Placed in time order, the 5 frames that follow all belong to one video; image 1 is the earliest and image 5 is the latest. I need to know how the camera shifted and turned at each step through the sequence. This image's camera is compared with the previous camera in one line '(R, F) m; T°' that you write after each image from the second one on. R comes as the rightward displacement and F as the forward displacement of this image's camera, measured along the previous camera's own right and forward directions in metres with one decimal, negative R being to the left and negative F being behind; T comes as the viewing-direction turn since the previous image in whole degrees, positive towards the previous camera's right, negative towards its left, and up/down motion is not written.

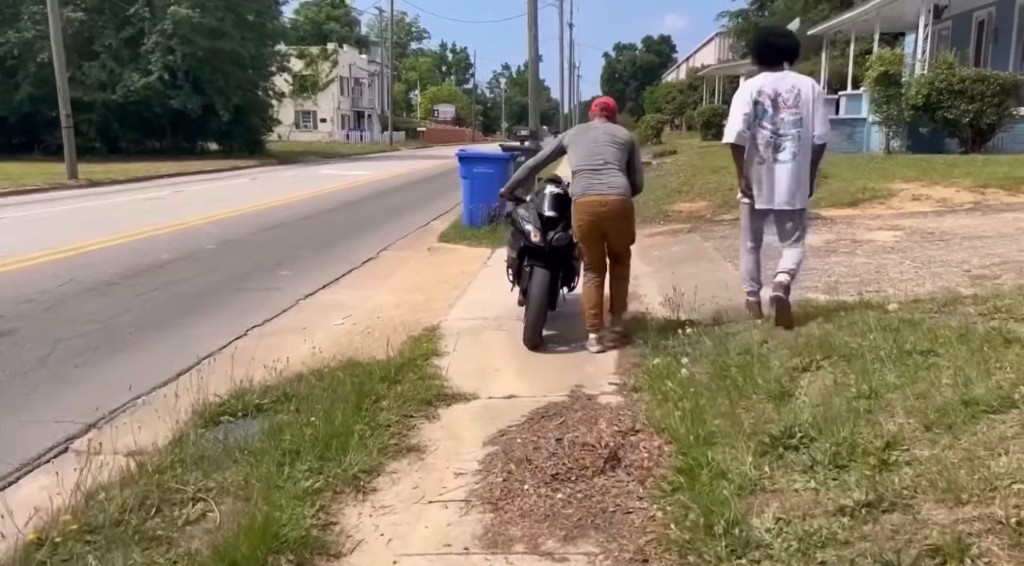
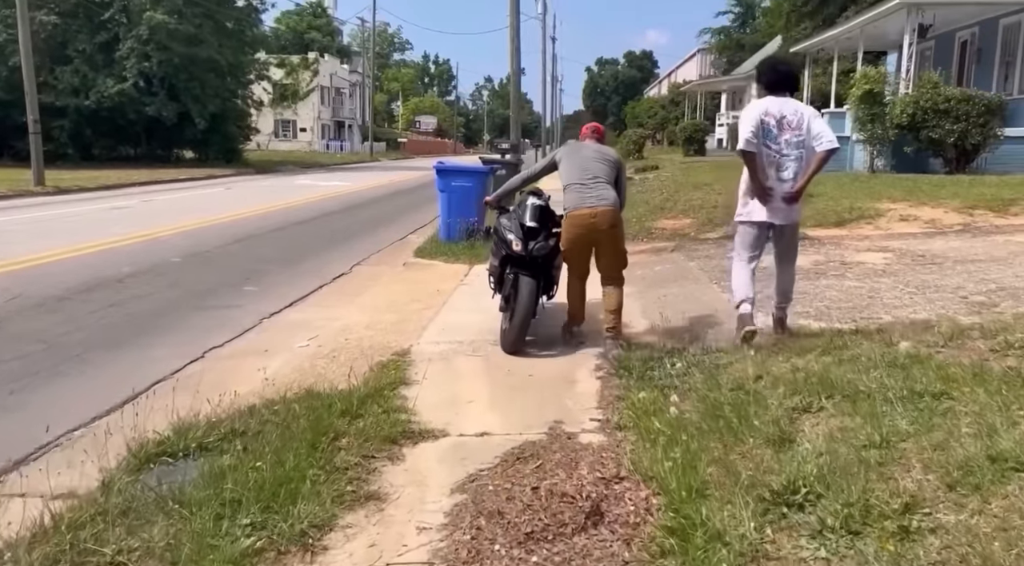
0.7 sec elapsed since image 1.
(0.0, +0.4) m; +1°
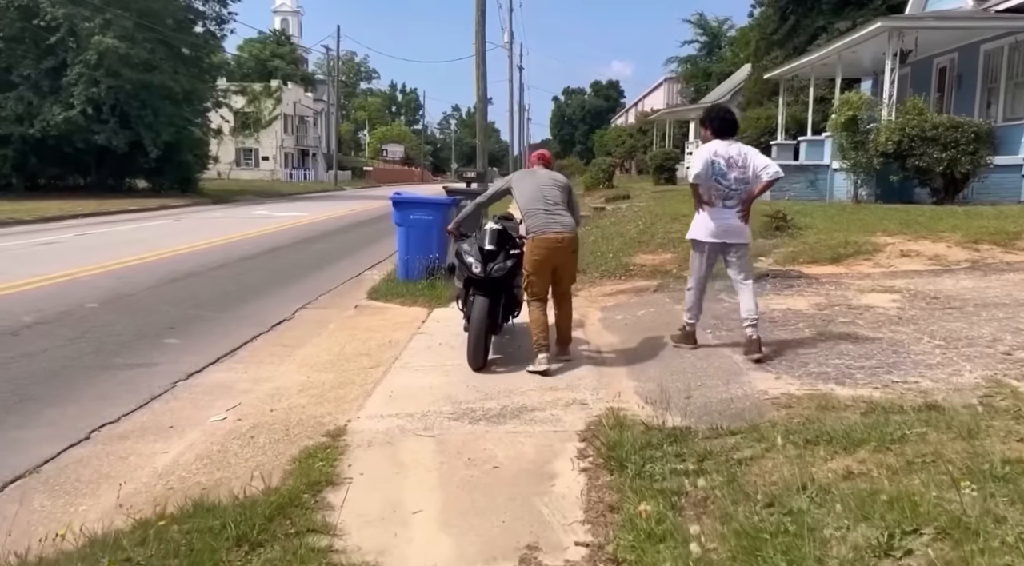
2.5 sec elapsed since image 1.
(0.0, +1.1) m; +2°
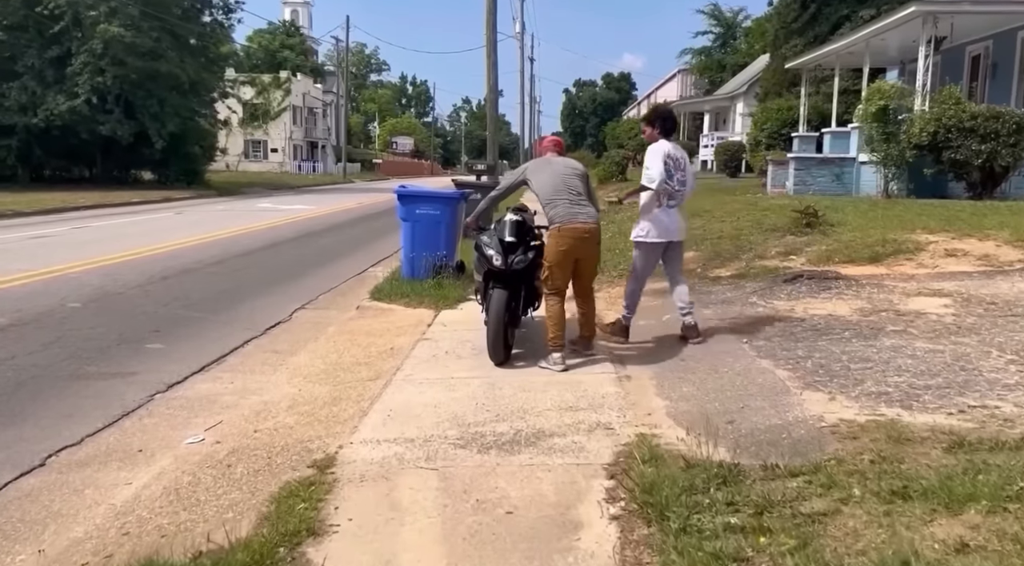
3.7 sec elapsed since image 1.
(0.0, +0.7) m; -1°
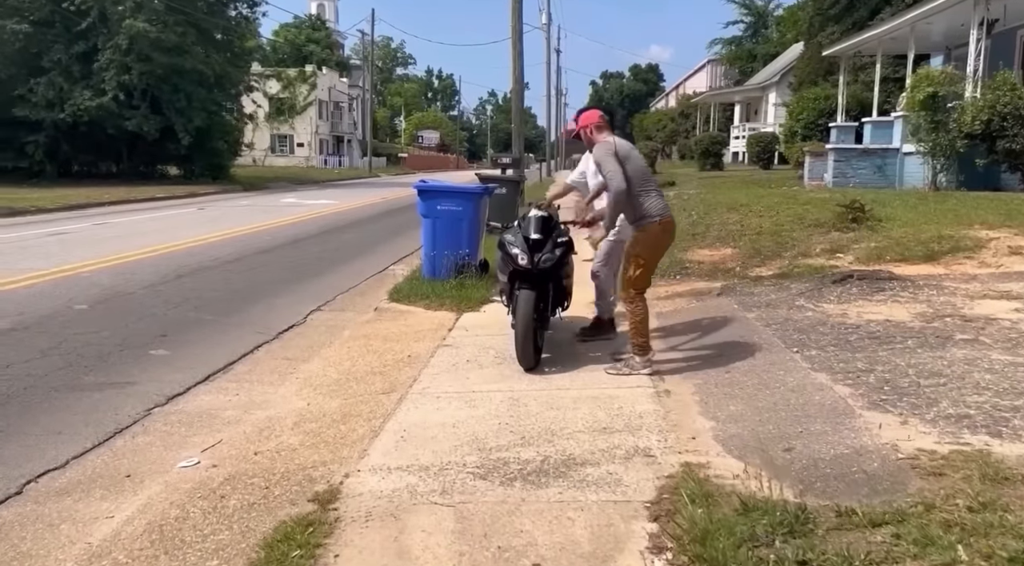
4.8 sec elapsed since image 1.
(0.0, +0.5) m; -2°
